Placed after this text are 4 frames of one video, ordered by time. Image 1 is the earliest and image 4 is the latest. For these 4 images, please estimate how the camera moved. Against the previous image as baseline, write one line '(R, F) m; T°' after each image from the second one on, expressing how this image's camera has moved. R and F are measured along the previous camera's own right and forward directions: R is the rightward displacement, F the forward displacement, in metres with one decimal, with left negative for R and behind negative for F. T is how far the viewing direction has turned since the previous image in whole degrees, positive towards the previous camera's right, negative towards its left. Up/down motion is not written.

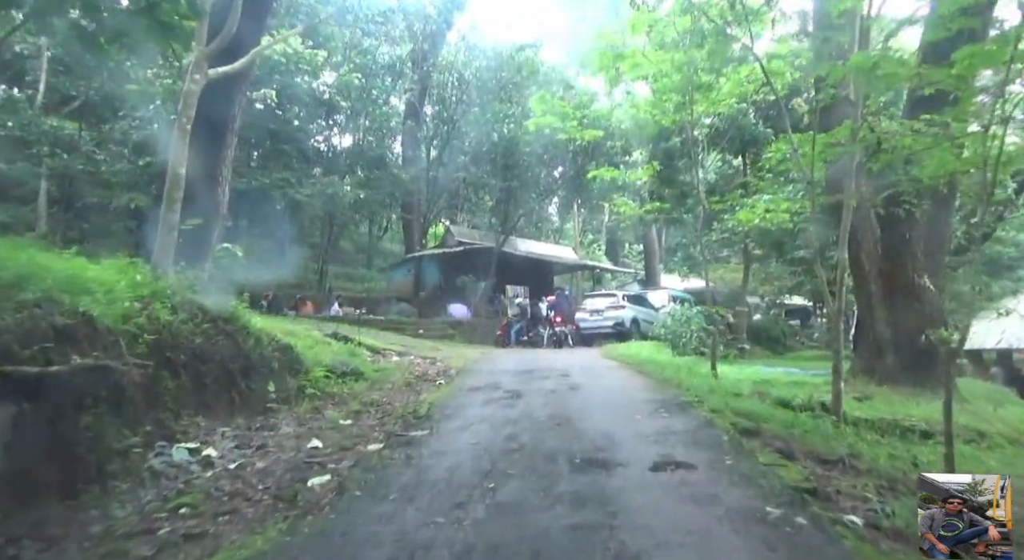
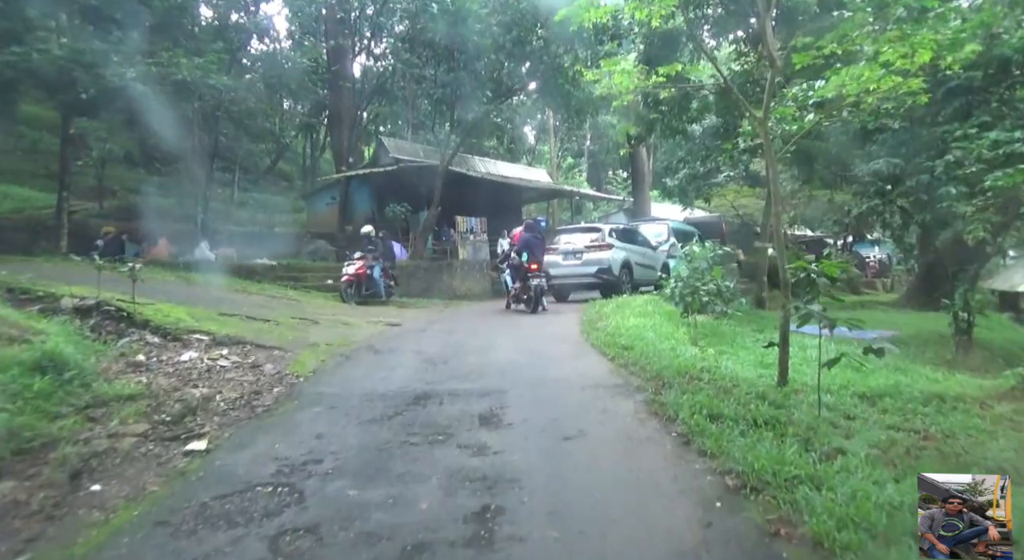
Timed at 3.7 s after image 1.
(+0.9, +5.3) m; +2°
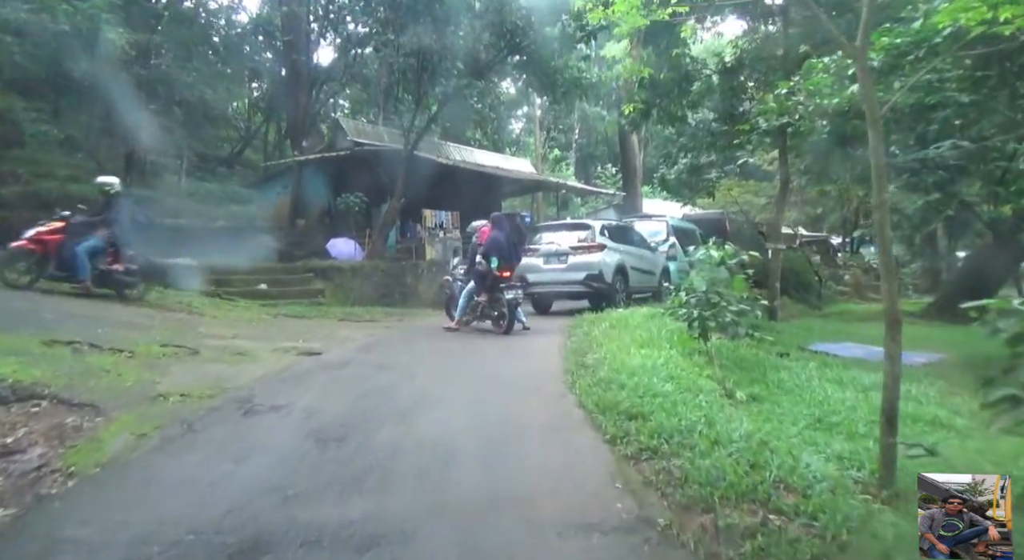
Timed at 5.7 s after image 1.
(+0.3, +2.3) m; +1°
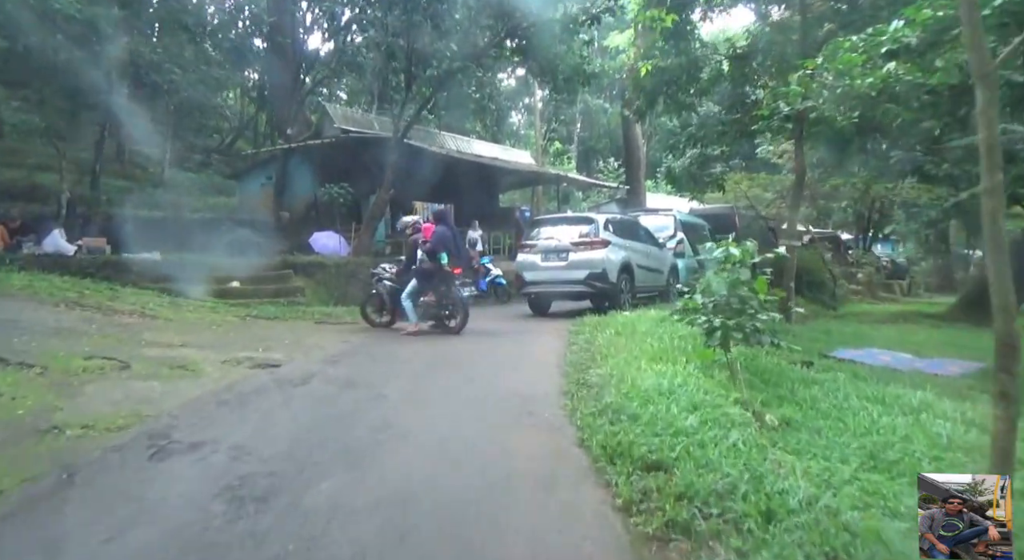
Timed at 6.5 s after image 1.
(+0.1, +1.0) m; 0°
